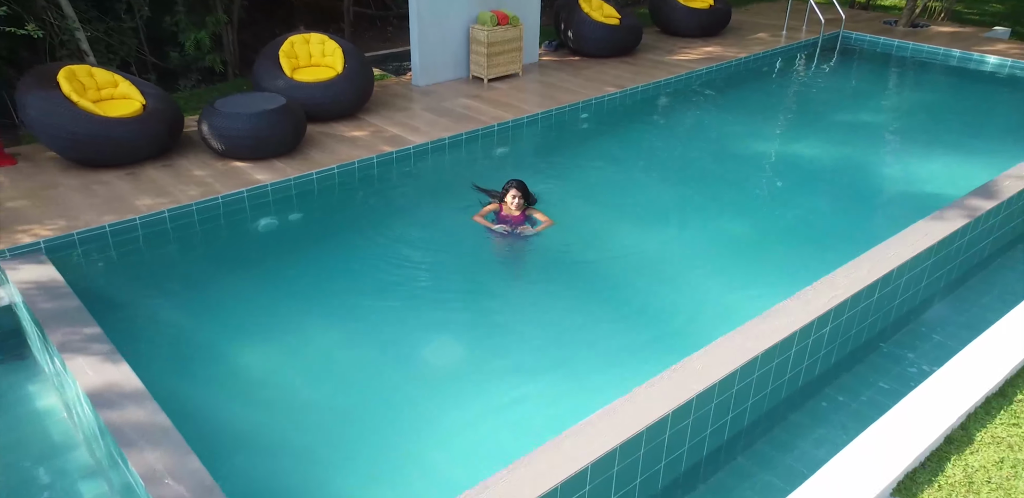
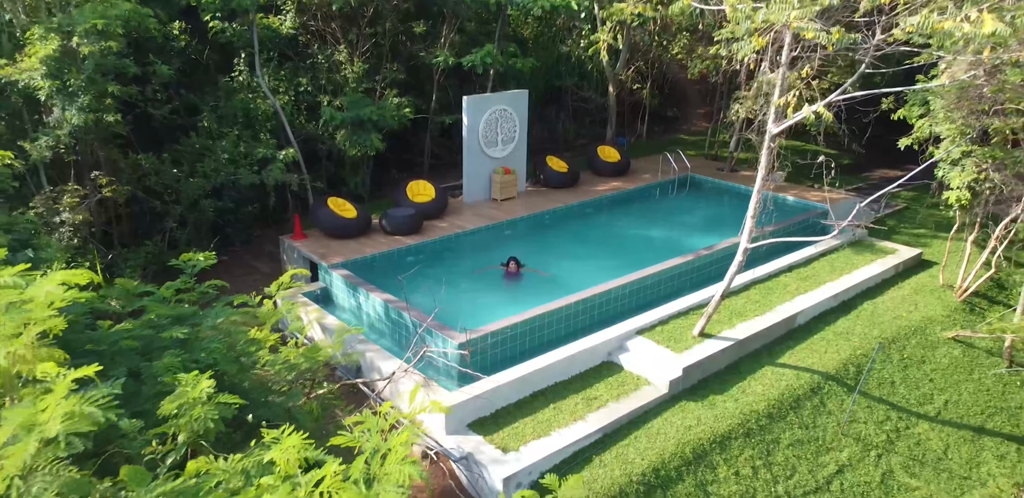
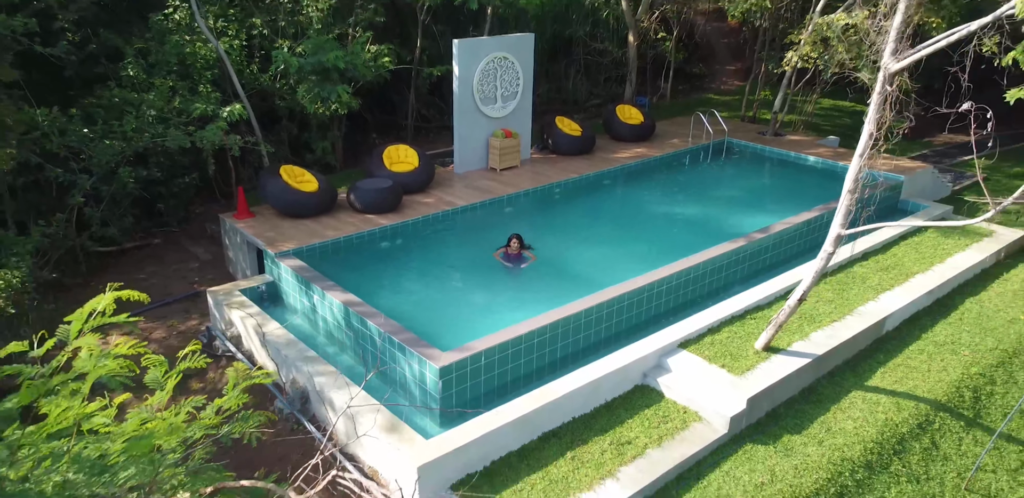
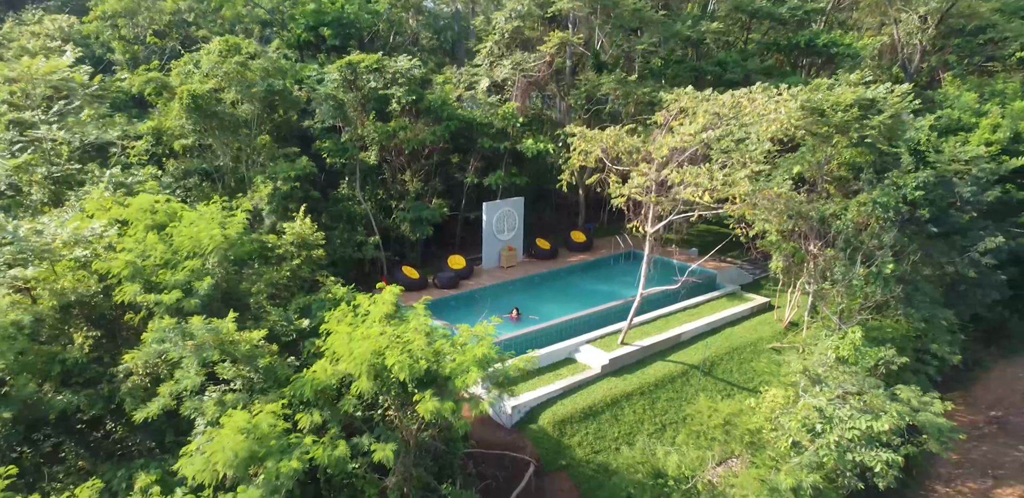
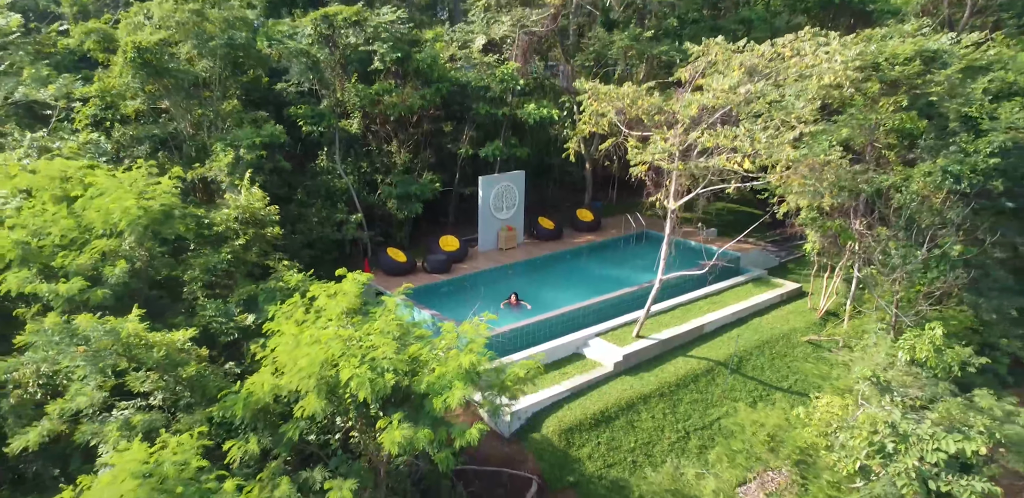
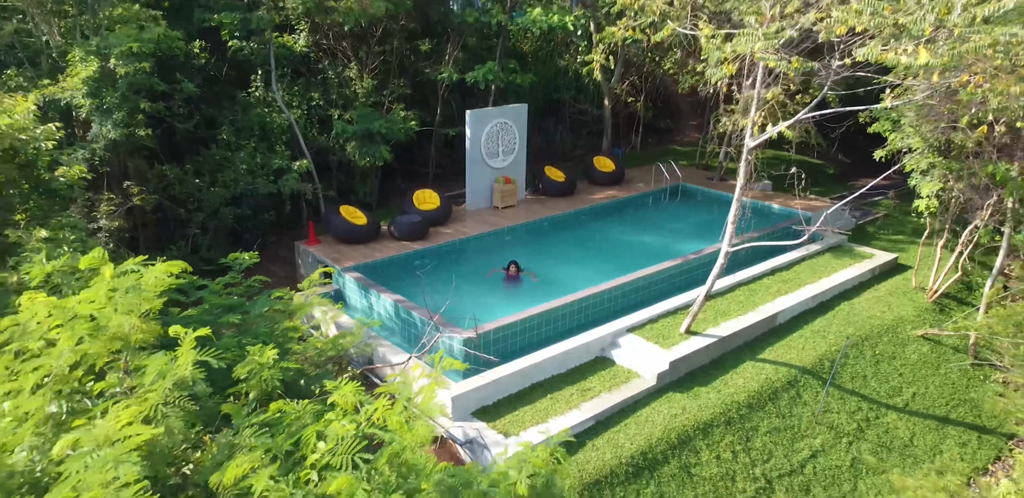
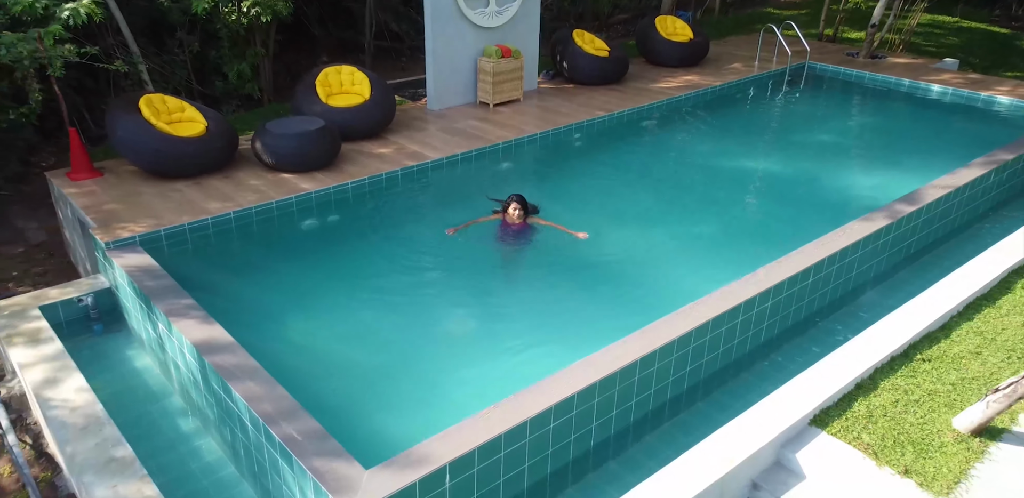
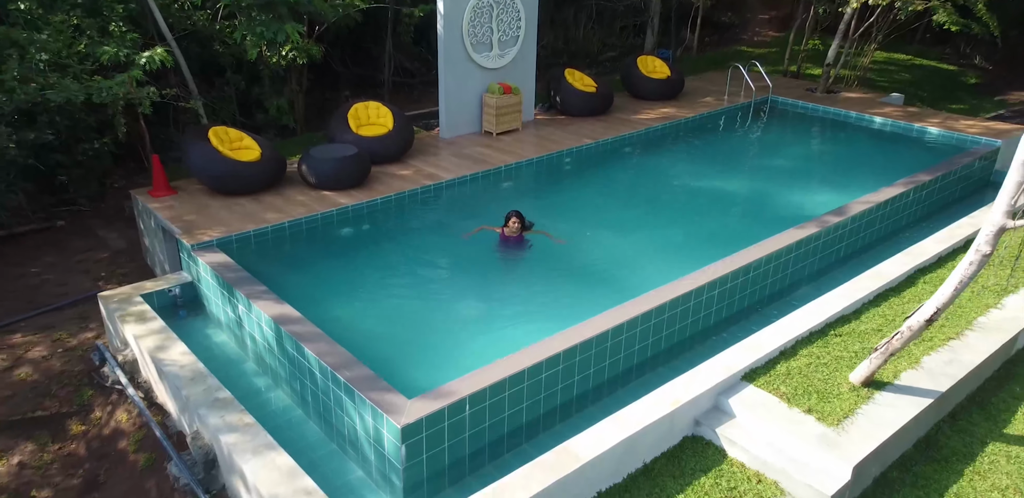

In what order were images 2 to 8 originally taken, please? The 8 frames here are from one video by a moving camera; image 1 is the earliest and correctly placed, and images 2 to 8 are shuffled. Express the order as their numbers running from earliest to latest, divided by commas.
7, 8, 3, 2, 6, 5, 4
